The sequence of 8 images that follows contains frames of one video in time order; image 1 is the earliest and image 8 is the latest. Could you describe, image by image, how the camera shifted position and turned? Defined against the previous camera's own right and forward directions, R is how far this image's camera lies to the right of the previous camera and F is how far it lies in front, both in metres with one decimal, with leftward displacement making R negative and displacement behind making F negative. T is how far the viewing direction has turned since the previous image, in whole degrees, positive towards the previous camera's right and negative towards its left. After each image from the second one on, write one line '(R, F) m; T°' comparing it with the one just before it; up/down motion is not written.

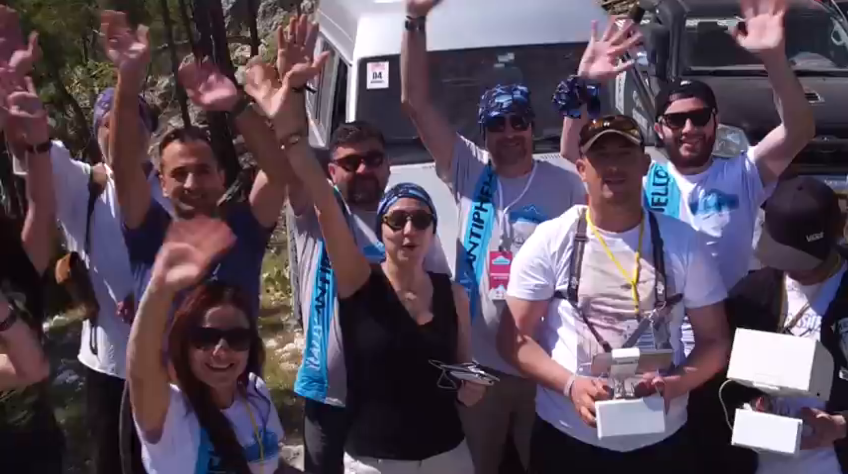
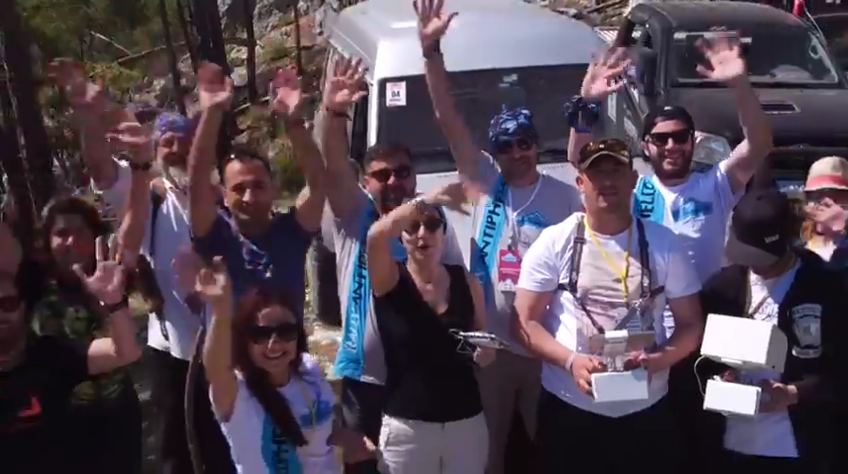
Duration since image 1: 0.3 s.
(-0.1, -0.6) m; 0°
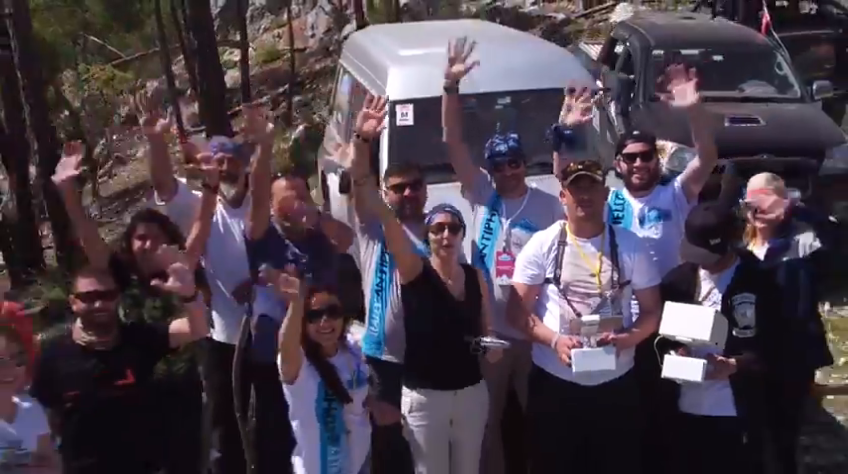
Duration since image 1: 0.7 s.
(-0.1, -0.8) m; +1°
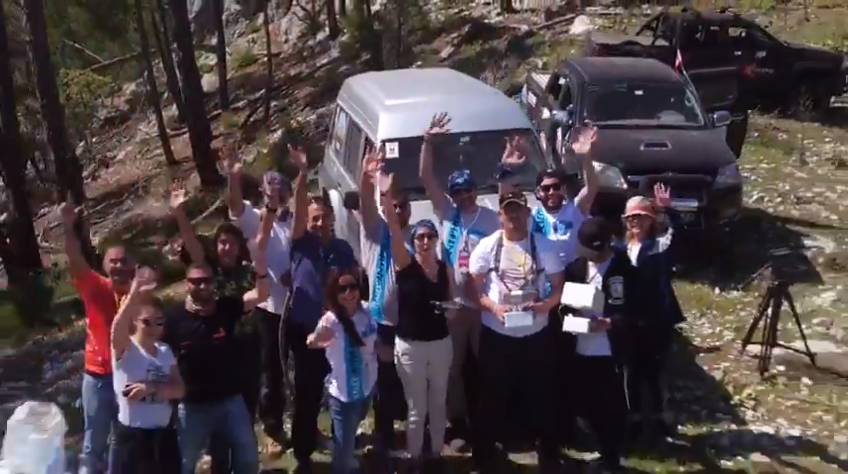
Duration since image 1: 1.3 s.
(-0.1, -2.2) m; +2°
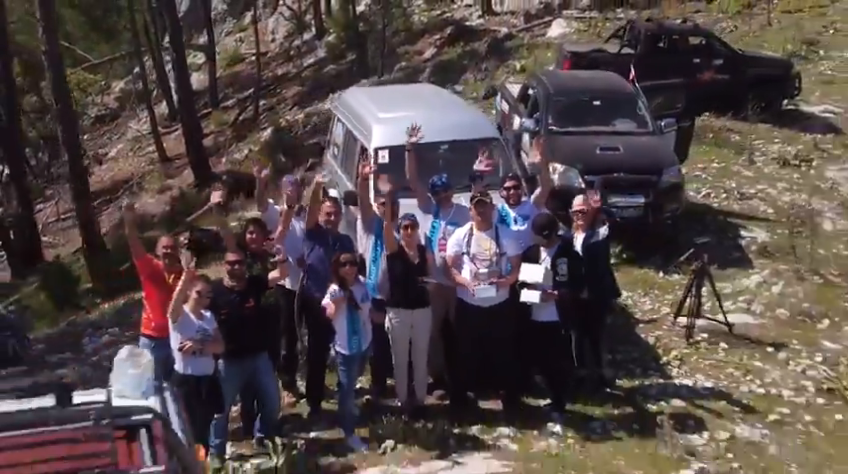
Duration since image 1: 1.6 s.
(0.0, -1.6) m; +1°
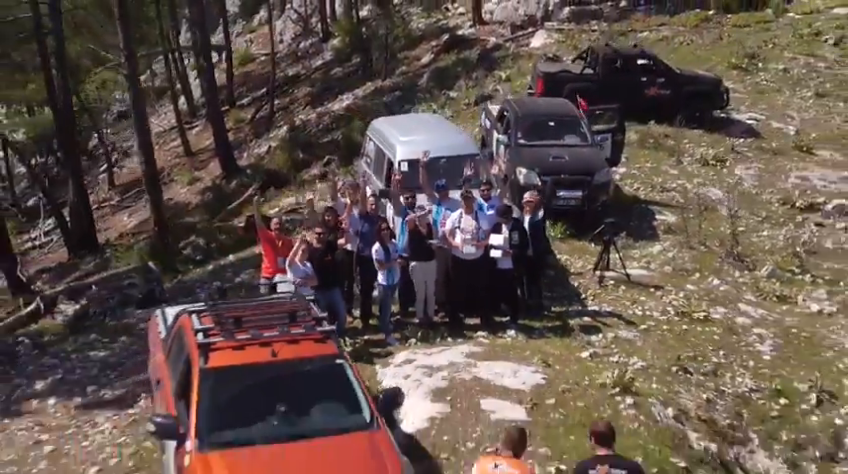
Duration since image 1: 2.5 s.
(-0.2, -5.2) m; 0°
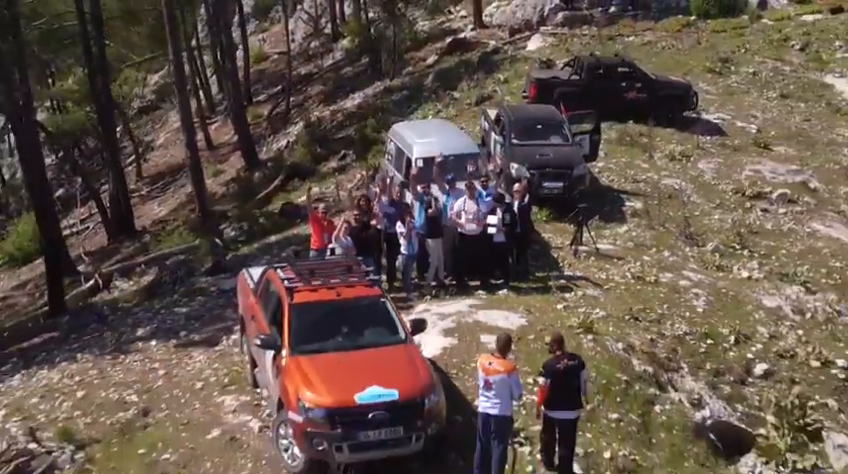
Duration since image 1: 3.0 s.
(-0.2, -3.9) m; 0°
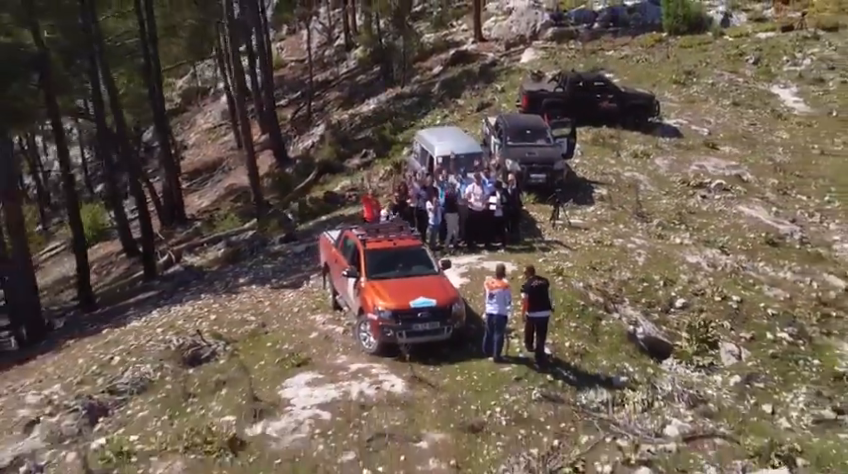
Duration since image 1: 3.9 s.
(-0.5, -6.8) m; 0°
